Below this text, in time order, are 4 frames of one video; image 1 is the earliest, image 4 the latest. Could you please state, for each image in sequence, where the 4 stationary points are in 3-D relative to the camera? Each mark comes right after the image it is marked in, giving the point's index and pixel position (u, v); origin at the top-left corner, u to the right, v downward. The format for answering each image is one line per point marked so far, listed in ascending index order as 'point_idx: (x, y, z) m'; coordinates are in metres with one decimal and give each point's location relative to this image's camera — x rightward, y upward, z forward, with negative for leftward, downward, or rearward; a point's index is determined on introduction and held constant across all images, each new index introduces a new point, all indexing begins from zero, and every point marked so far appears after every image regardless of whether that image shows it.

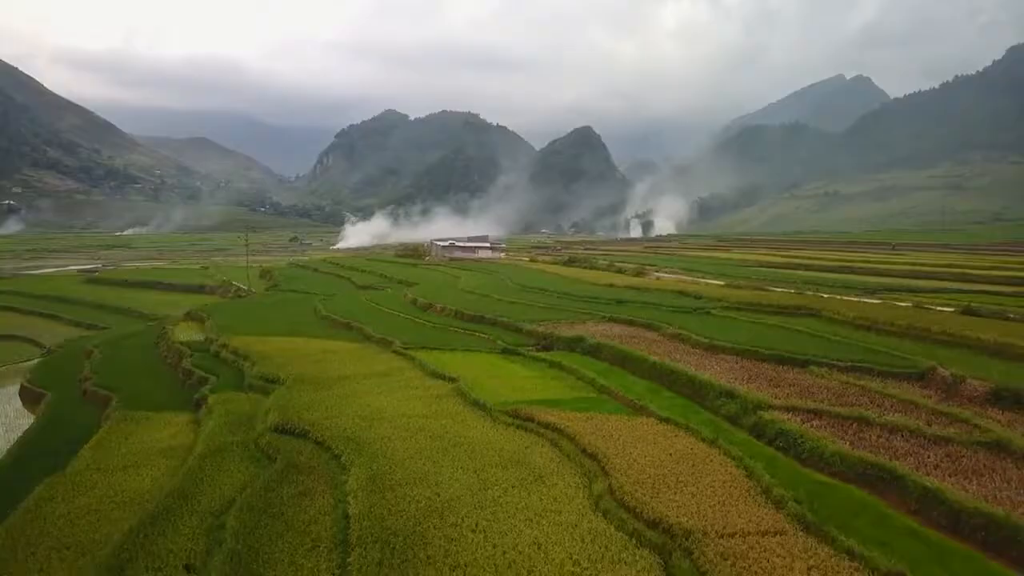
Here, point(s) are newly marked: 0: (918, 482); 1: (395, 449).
0: (+4.7, -2.3, +12.5) m
1: (-1.7, -2.4, +15.8) m
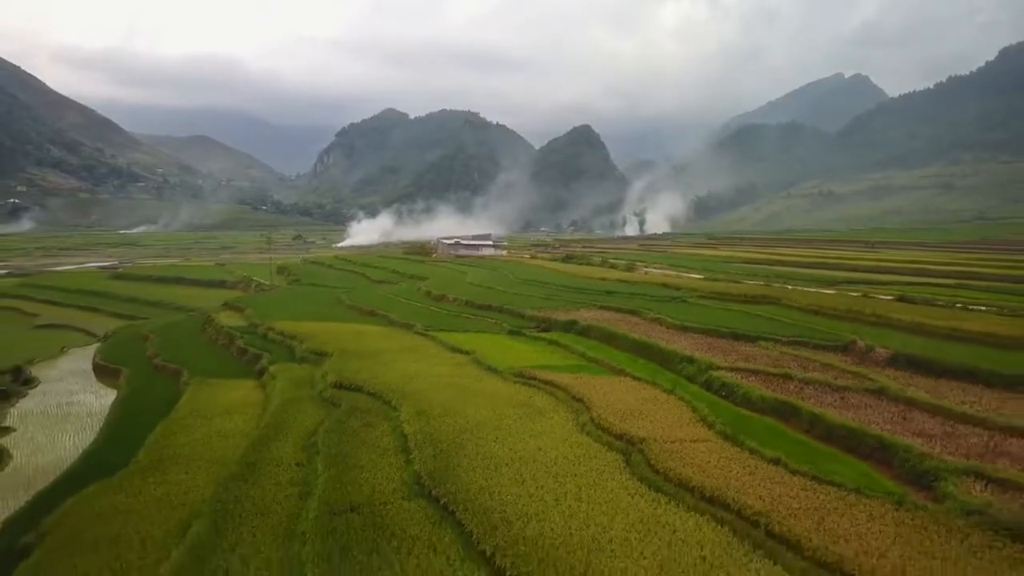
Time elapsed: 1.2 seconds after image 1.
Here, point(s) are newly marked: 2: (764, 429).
0: (+4.9, -2.1, +17.6) m
1: (-1.6, -2.1, +20.9) m
2: (+4.2, -2.3, +17.3) m
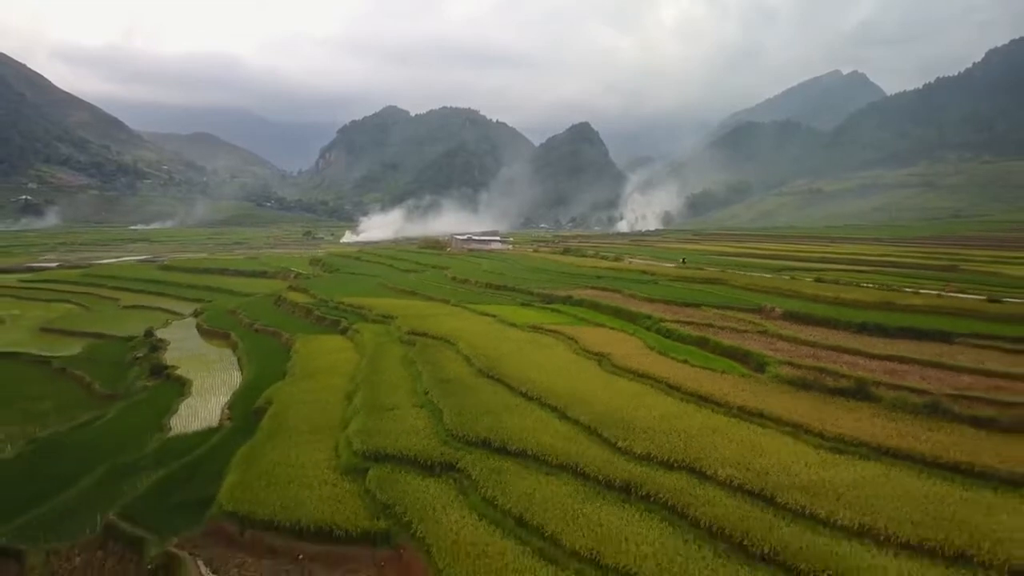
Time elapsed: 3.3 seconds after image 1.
0: (+5.4, -1.4, +28.6) m
1: (-1.1, -1.5, +31.9) m
2: (+4.7, -1.6, +28.3) m
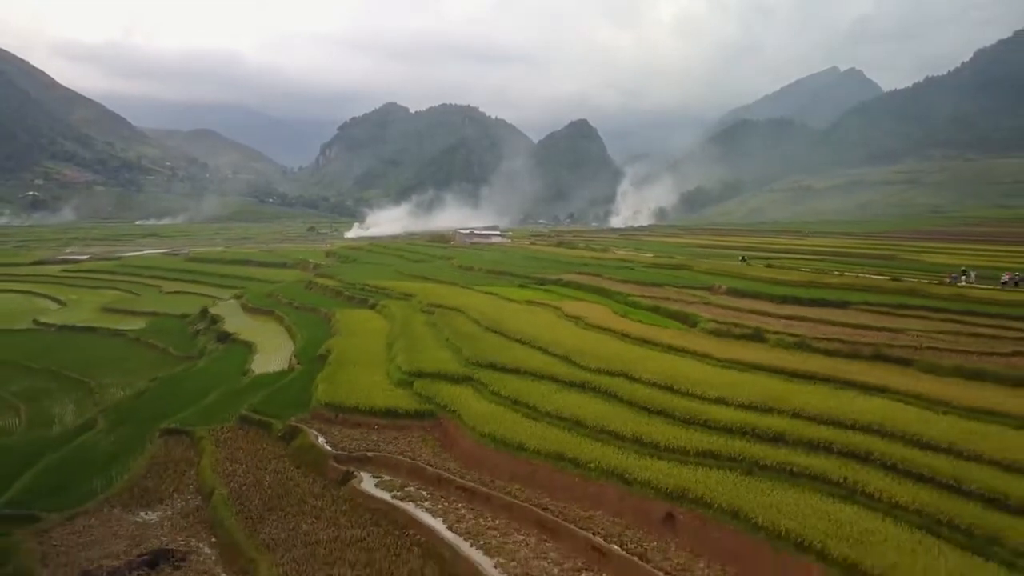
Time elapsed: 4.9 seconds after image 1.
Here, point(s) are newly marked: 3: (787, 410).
0: (+5.3, -0.7, +37.1) m
1: (-1.2, -0.7, +40.4) m
2: (+4.6, -0.9, +36.8) m
3: (+5.2, -2.3, +20.0) m
